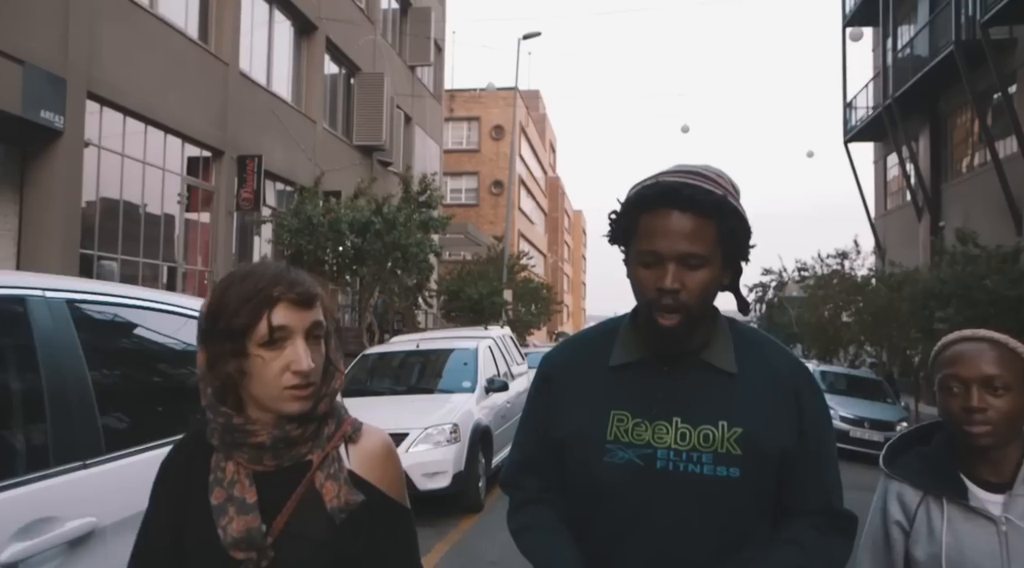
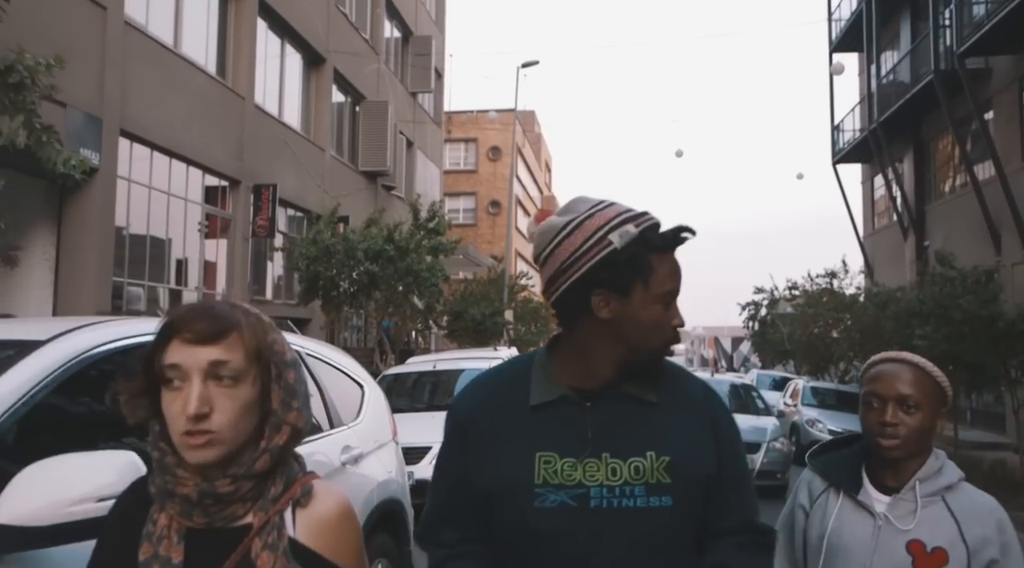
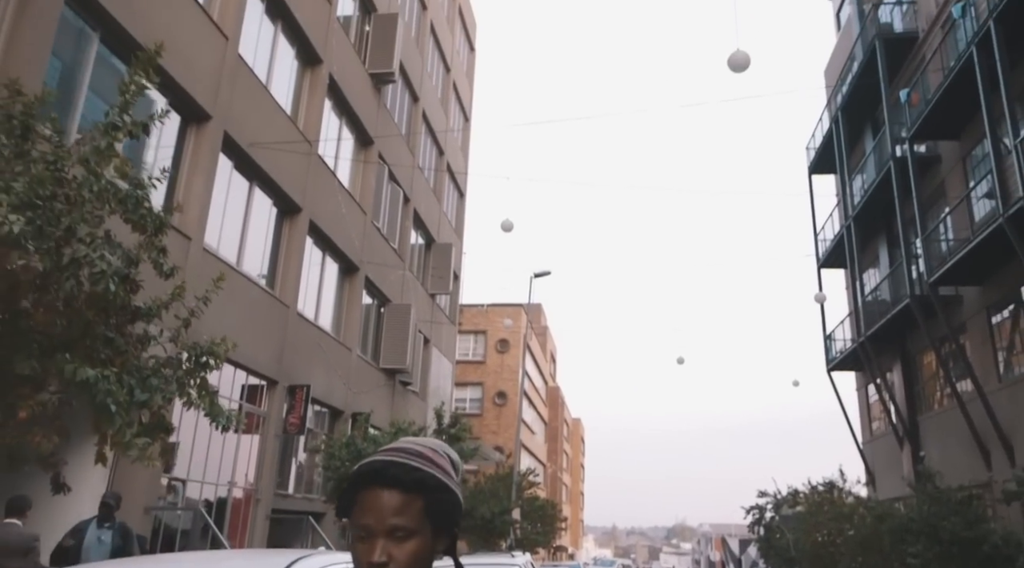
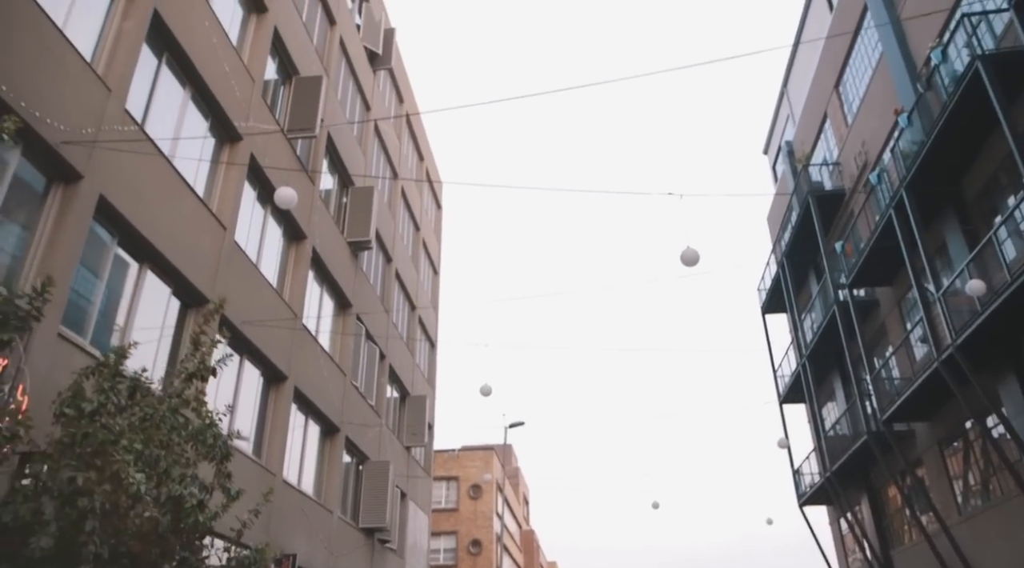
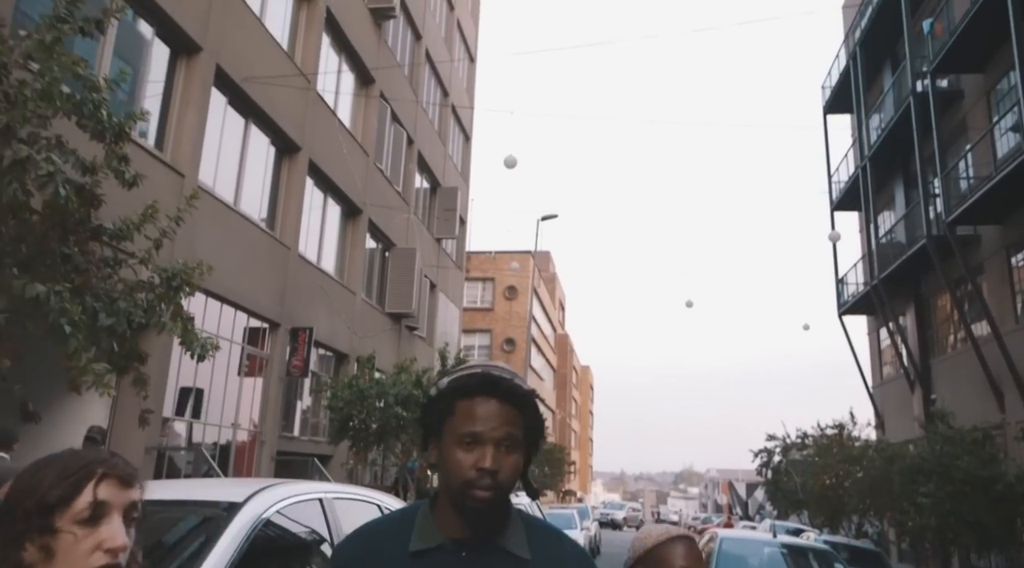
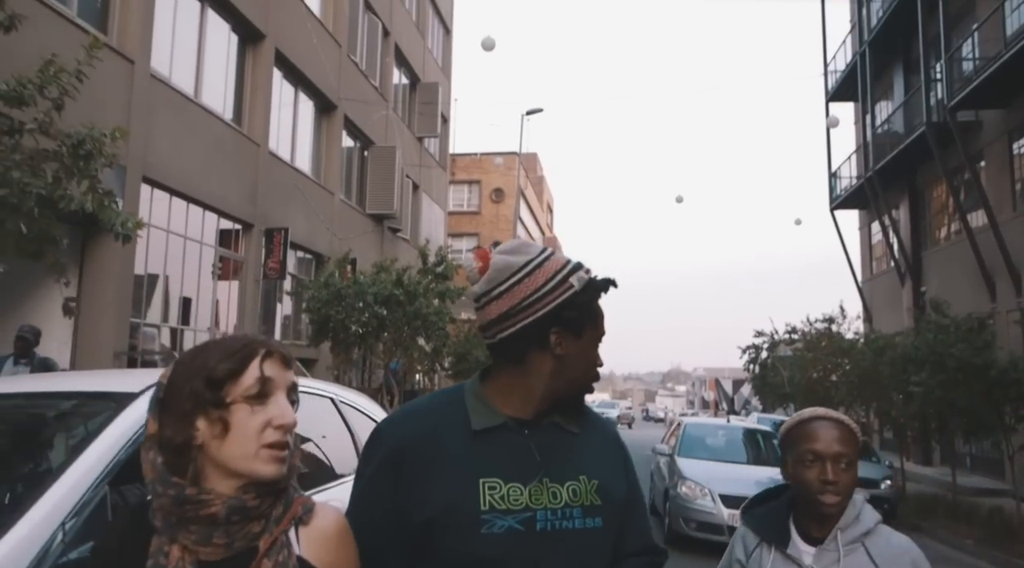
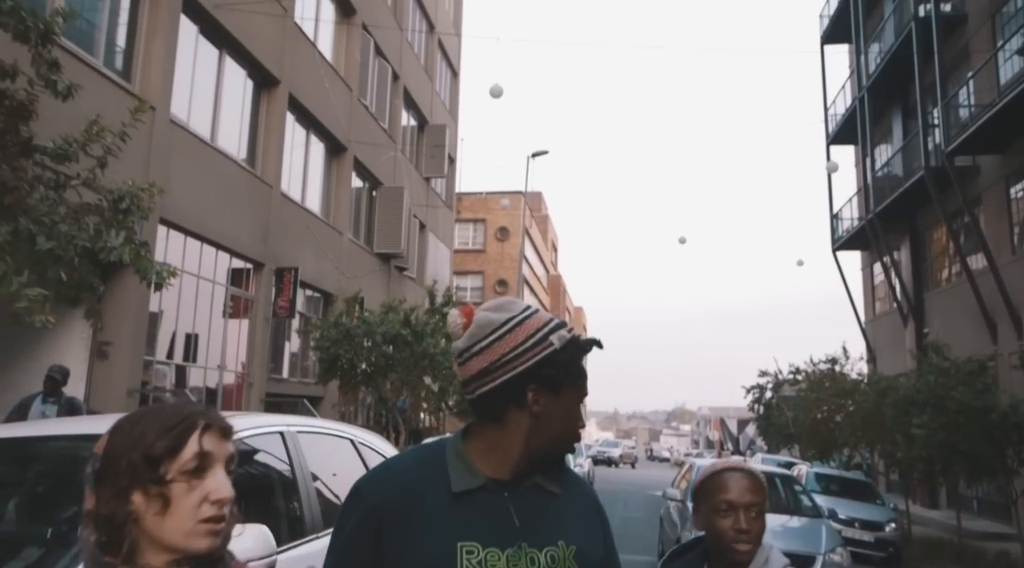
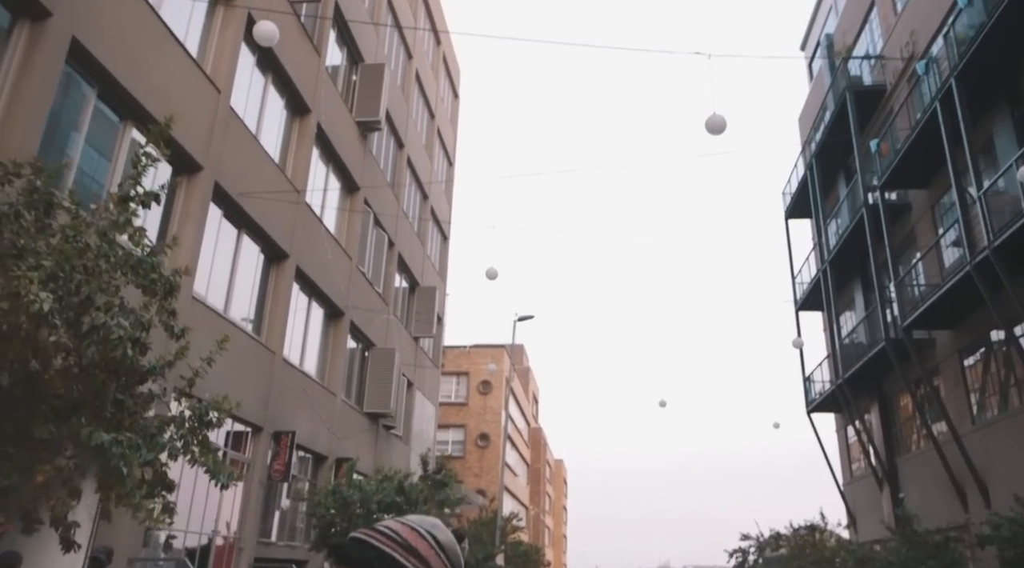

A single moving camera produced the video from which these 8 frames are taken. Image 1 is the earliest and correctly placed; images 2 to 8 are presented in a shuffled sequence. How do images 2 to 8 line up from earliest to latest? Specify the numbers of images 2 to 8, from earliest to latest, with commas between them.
2, 6, 7, 5, 3, 8, 4
